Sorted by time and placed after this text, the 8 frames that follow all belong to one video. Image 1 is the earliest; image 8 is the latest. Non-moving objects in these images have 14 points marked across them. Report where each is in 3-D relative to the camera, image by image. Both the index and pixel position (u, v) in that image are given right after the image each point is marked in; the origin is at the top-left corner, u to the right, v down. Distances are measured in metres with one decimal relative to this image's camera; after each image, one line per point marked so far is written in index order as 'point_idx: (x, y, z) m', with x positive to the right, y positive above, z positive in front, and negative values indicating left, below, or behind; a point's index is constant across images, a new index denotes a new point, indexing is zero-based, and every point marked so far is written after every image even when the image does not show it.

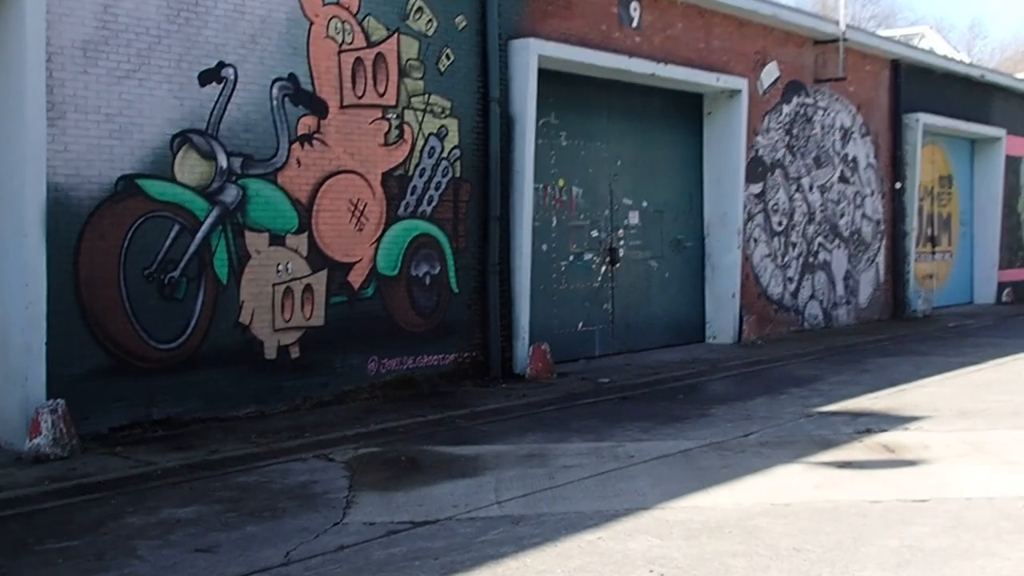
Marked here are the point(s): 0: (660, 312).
0: (+1.9, -0.3, +16.4) m
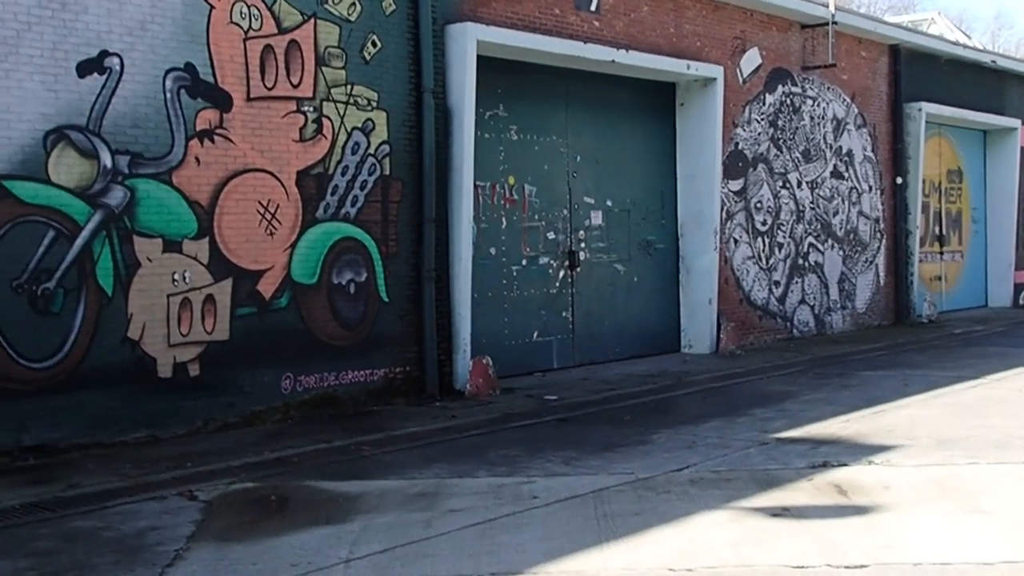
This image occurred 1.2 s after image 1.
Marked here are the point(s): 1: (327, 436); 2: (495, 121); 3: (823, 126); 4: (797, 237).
0: (+1.3, -0.4, +15.2) m
1: (-1.4, -1.1, +9.6) m
2: (-0.2, +1.7, +13.2) m
3: (+4.5, +2.3, +18.8) m
4: (+3.9, +0.7, +18.2) m
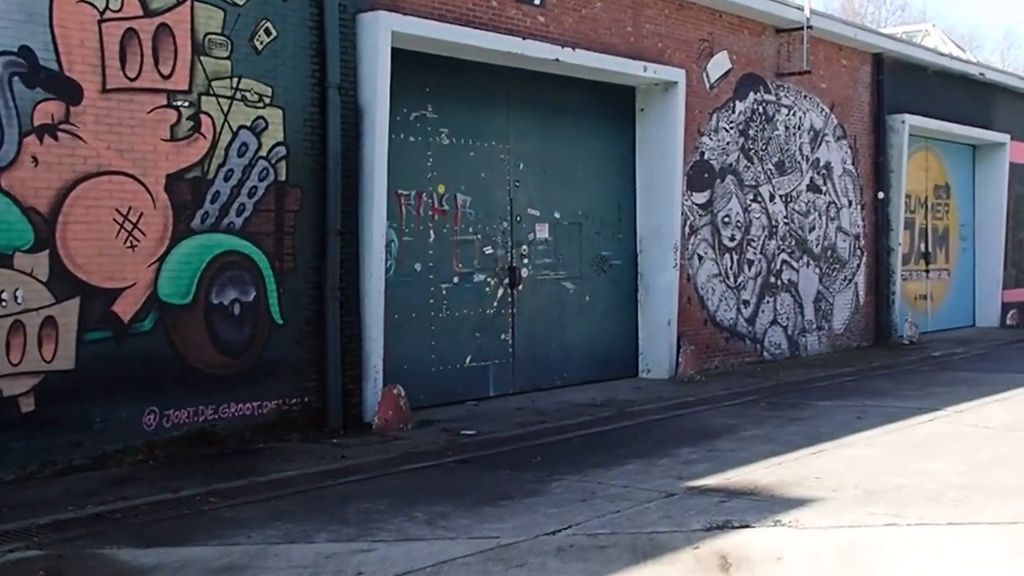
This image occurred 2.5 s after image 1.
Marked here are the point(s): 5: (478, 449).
0: (+0.7, -0.6, +13.8) m
1: (-2.1, -1.2, +8.3) m
2: (-0.8, +1.5, +11.9) m
3: (+3.9, +2.1, +17.5) m
4: (+3.3, +0.4, +16.8) m
5: (-0.3, -1.2, +9.4) m
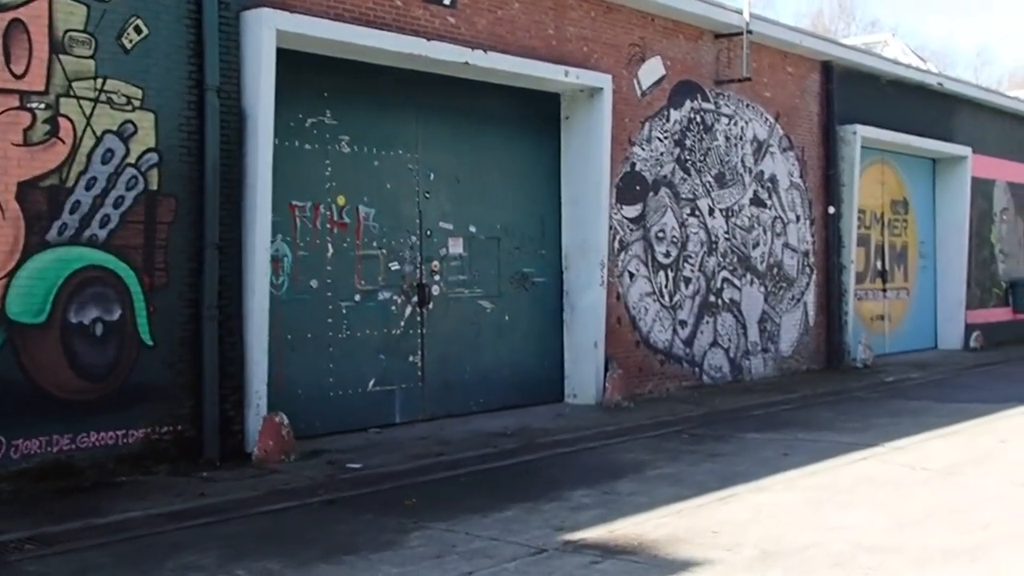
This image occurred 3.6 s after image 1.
0: (-0.2, -0.8, +13.0) m
1: (-2.9, -1.4, +7.4) m
2: (-1.6, +1.4, +11.1) m
3: (+3.0, +1.8, +16.7) m
4: (+2.4, +0.2, +16.1) m
5: (-1.1, -1.3, +8.6) m
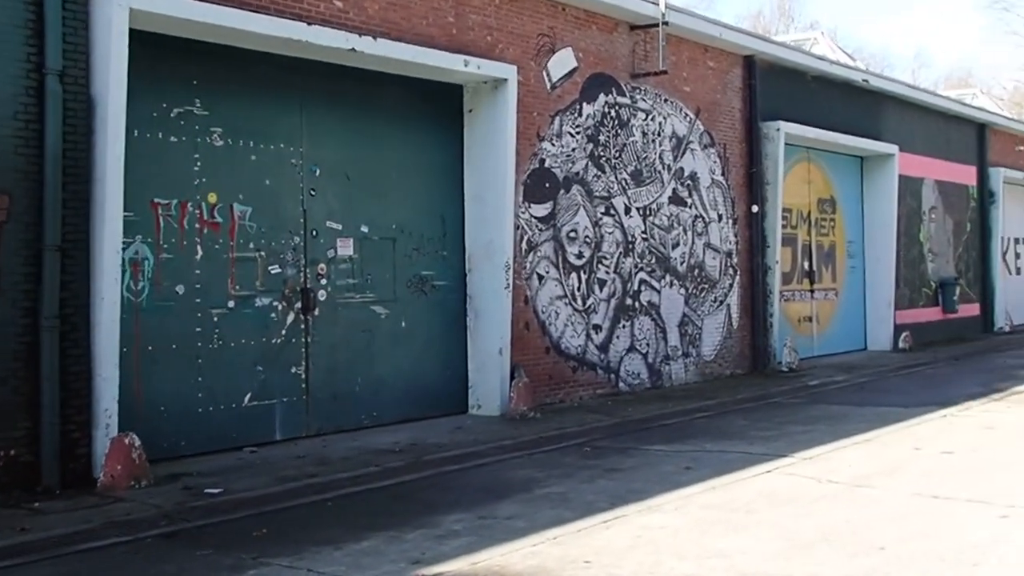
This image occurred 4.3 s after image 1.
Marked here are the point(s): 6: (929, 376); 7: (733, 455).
0: (-1.1, -0.8, +12.1) m
1: (-3.6, -1.4, +6.4) m
2: (-2.6, +1.3, +10.2) m
3: (+1.8, +1.8, +16.0) m
4: (+1.3, +0.2, +15.3) m
5: (-1.8, -1.4, +7.7) m
6: (+5.6, -1.2, +17.6) m
7: (+1.7, -1.3, +9.9) m
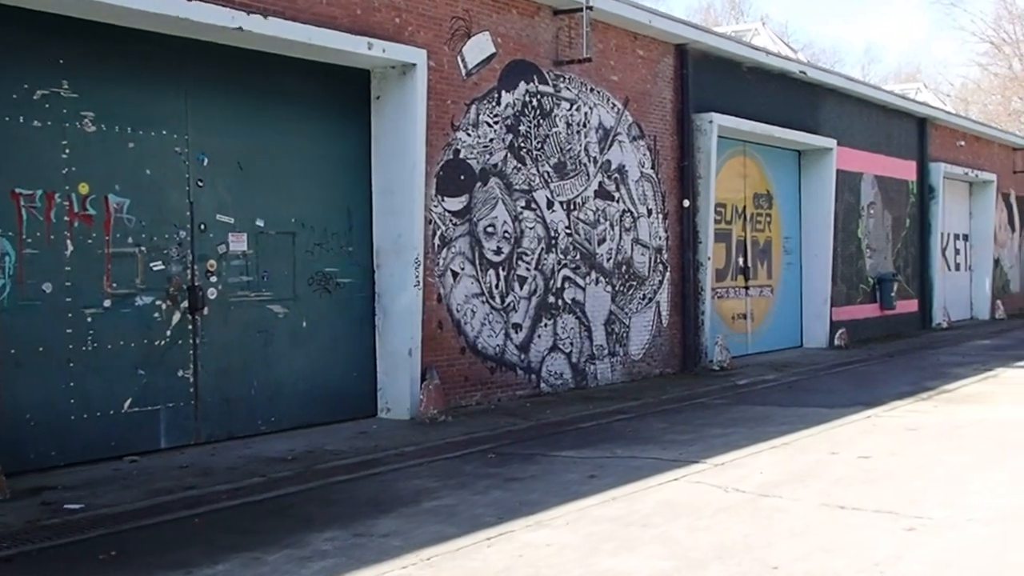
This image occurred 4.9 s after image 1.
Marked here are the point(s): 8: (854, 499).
0: (-2.0, -0.8, +11.5) m
1: (-4.3, -1.4, +5.6) m
2: (-3.3, +1.3, +9.4) m
3: (+0.9, +1.8, +15.4) m
4: (+0.4, +0.2, +14.7) m
5: (-2.5, -1.3, +7.0) m
6: (+4.6, -1.2, +17.1) m
7: (+1.0, -1.2, +9.3) m
8: (+2.0, -1.3, +7.7) m
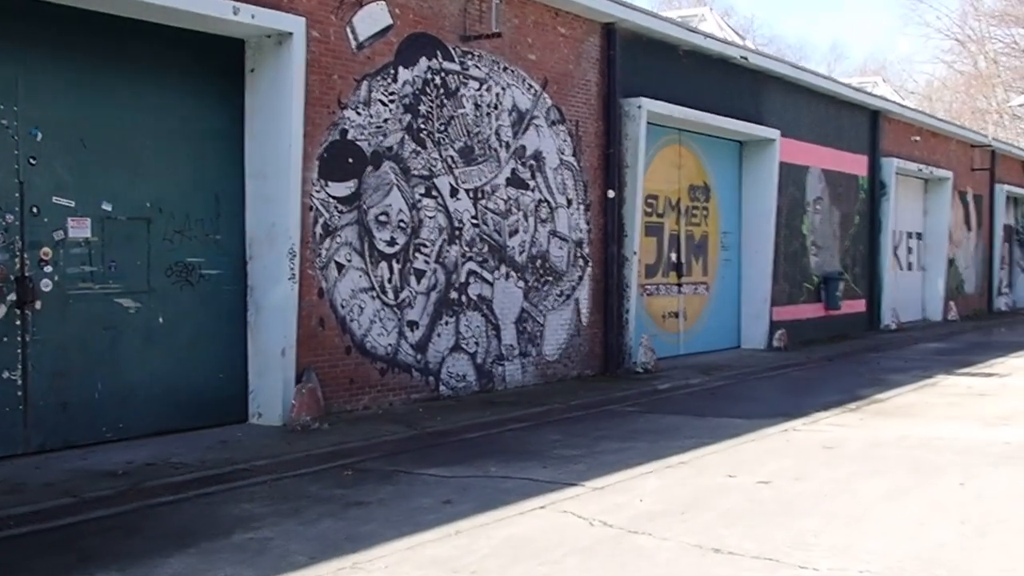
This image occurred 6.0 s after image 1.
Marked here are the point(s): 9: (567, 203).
0: (-3.0, -0.7, +10.3) m
1: (-5.1, -1.3, +4.4) m
2: (-4.2, +1.4, +8.2) m
3: (-0.2, +1.9, +14.3) m
4: (-0.7, +0.3, +13.5) m
5: (-3.4, -1.3, +5.8) m
6: (+3.5, -1.2, +16.1) m
7: (0.0, -1.2, +8.2) m
8: (+1.1, -1.3, +6.6) m
9: (+0.7, +1.0, +15.7) m
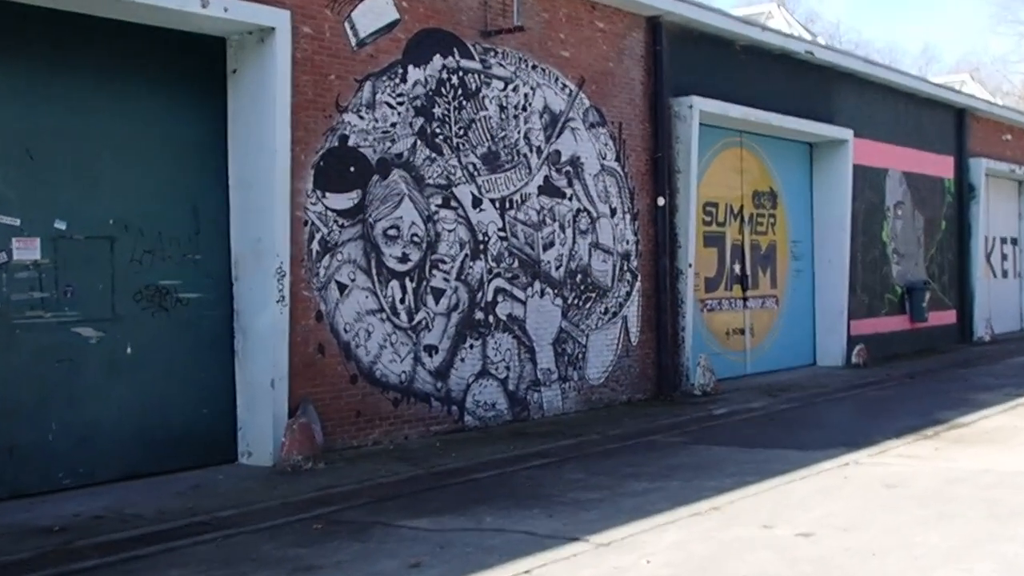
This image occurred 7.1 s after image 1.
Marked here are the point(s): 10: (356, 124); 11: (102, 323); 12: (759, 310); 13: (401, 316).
0: (-2.9, -0.9, +9.2) m
1: (-5.4, -1.5, +3.5) m
2: (-4.3, +1.2, +7.2) m
3: (+0.1, +1.7, +13.0) m
4: (-0.4, +0.1, +12.3) m
5: (-3.6, -1.5, +4.7) m
6: (+4.0, -1.3, +14.6) m
7: (-0.1, -1.3, +6.9) m
8: (+1.0, -1.3, +5.2) m
9: (+1.1, +0.8, +14.4) m
10: (-1.3, +1.4, +10.9) m
11: (-2.9, -0.2, +9.2) m
12: (+3.5, -0.3, +18.4) m
13: (-1.0, -0.2, +11.4) m
